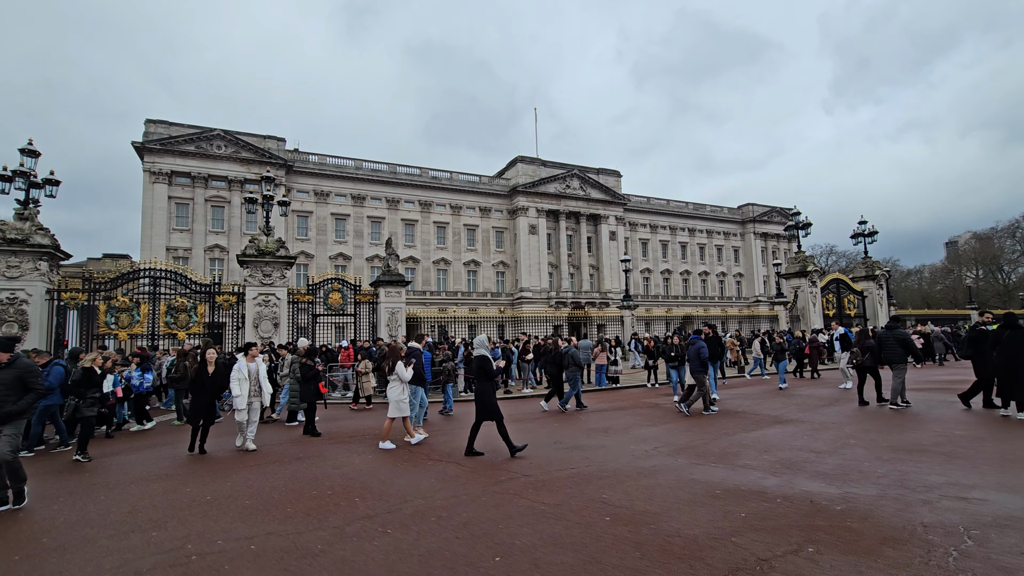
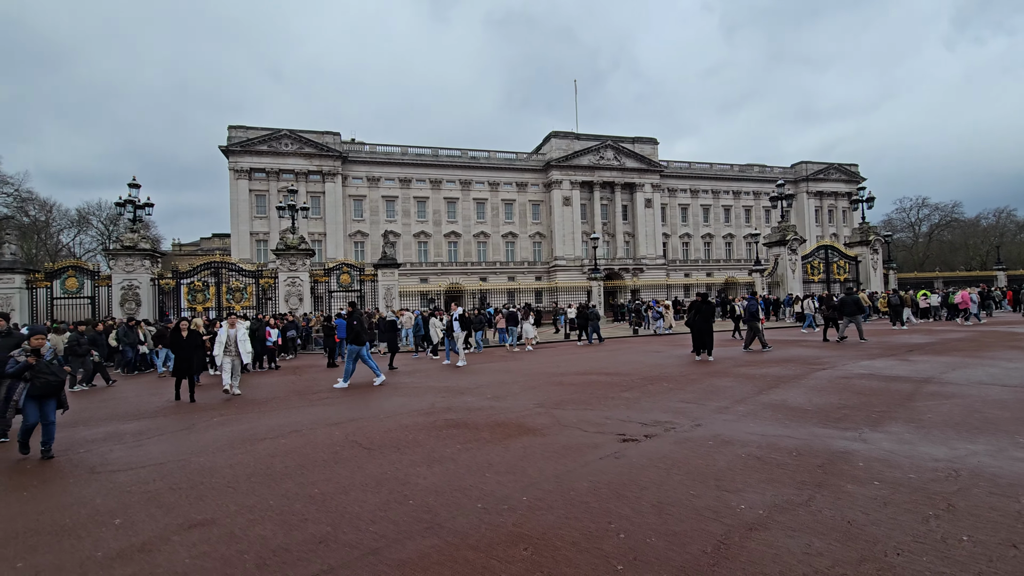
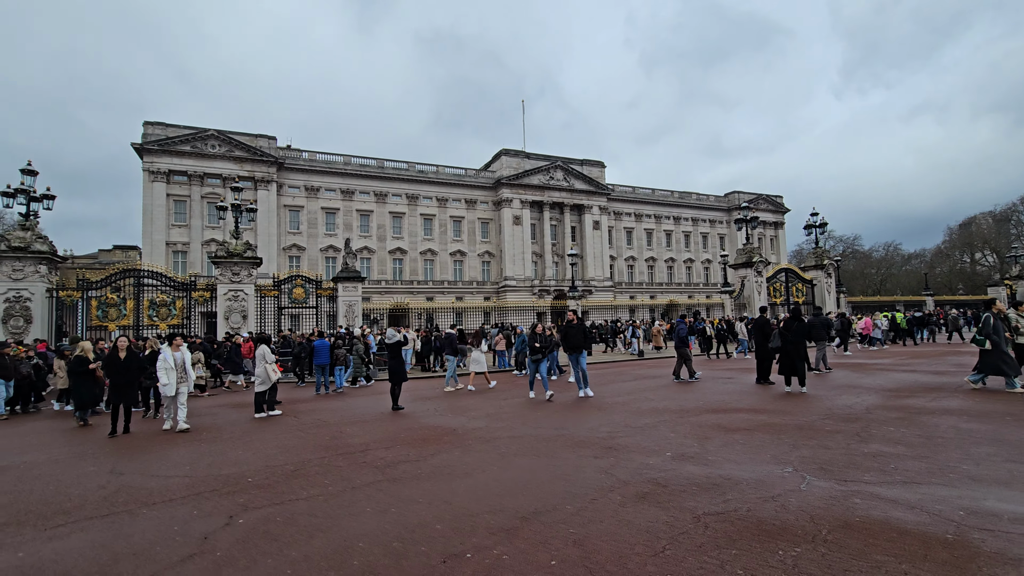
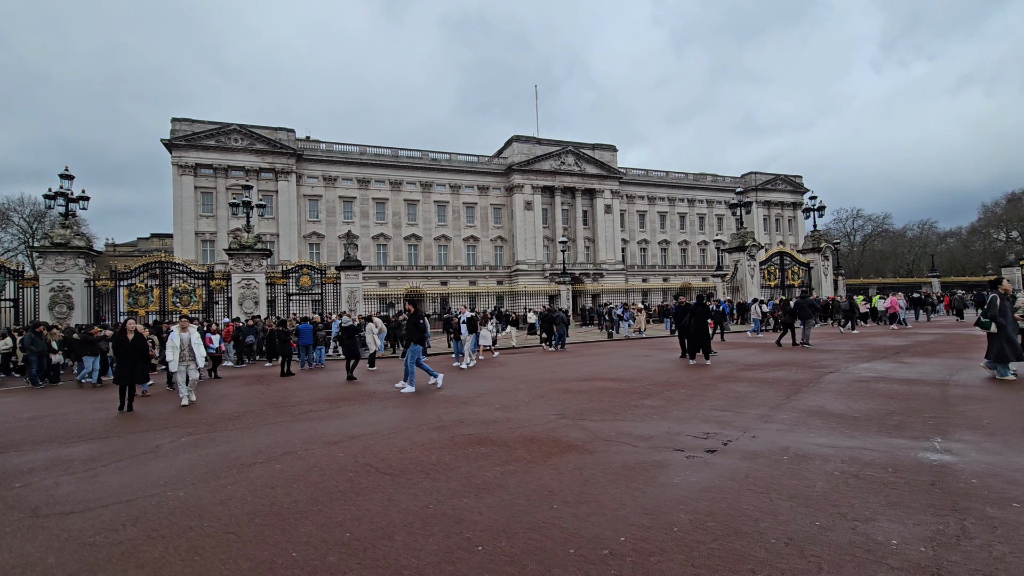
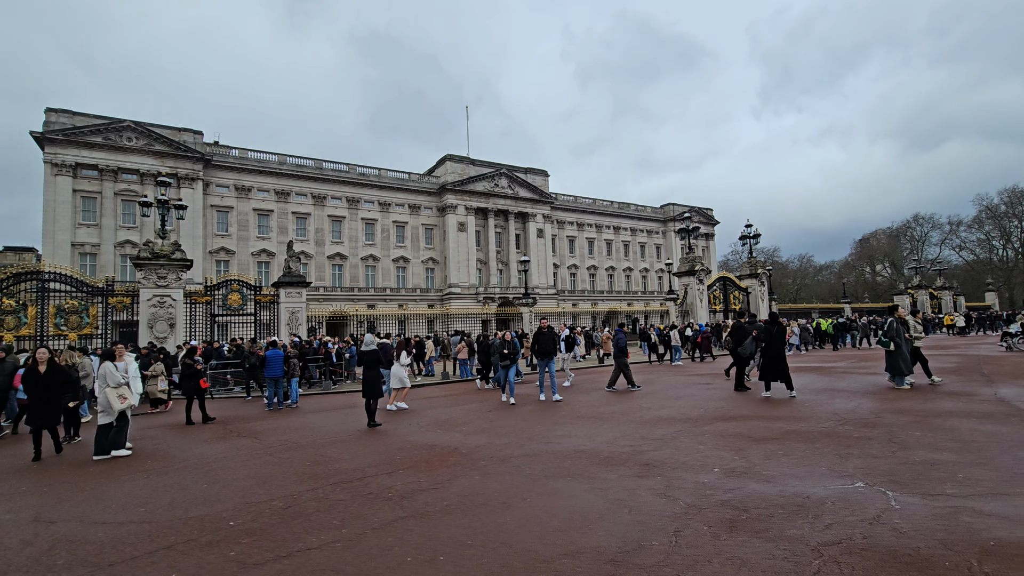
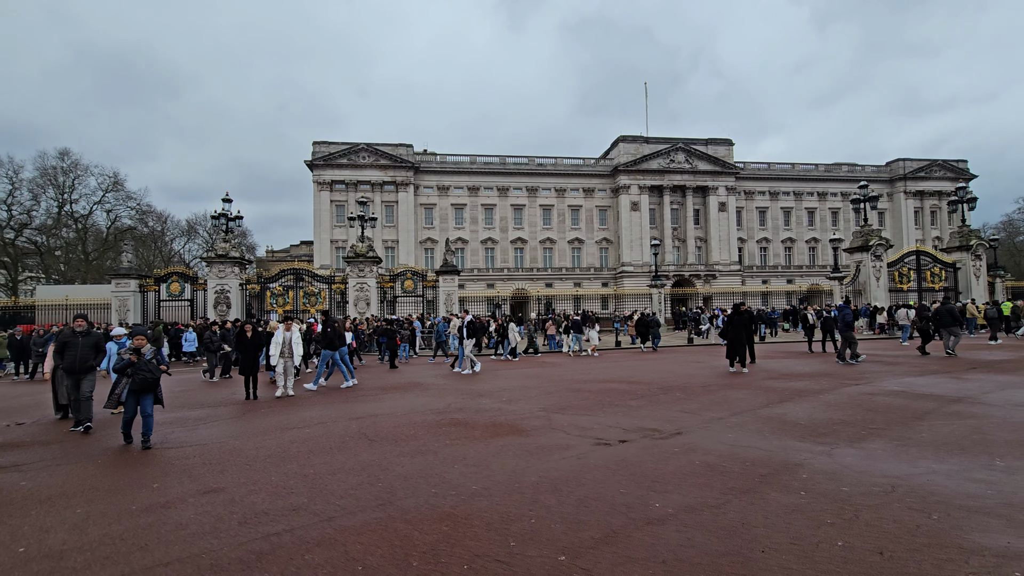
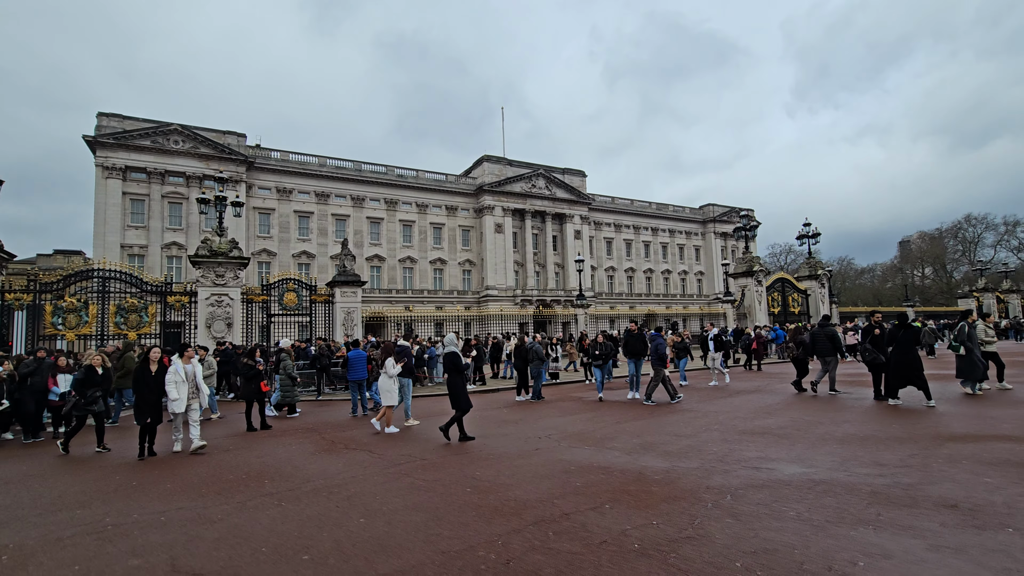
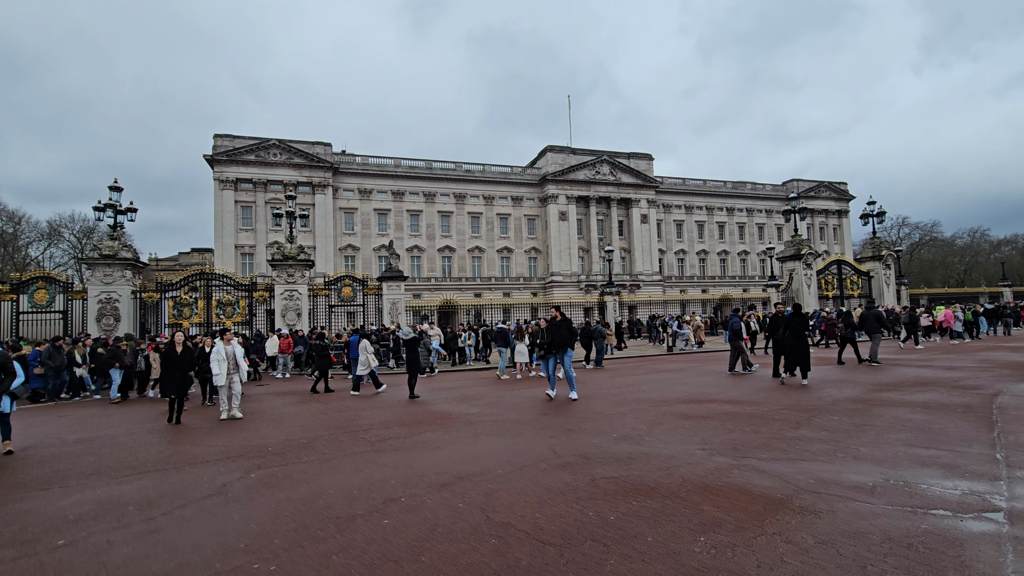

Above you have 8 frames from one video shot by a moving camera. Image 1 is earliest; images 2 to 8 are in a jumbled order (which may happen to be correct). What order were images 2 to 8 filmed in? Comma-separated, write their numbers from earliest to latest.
7, 5, 3, 8, 4, 2, 6
